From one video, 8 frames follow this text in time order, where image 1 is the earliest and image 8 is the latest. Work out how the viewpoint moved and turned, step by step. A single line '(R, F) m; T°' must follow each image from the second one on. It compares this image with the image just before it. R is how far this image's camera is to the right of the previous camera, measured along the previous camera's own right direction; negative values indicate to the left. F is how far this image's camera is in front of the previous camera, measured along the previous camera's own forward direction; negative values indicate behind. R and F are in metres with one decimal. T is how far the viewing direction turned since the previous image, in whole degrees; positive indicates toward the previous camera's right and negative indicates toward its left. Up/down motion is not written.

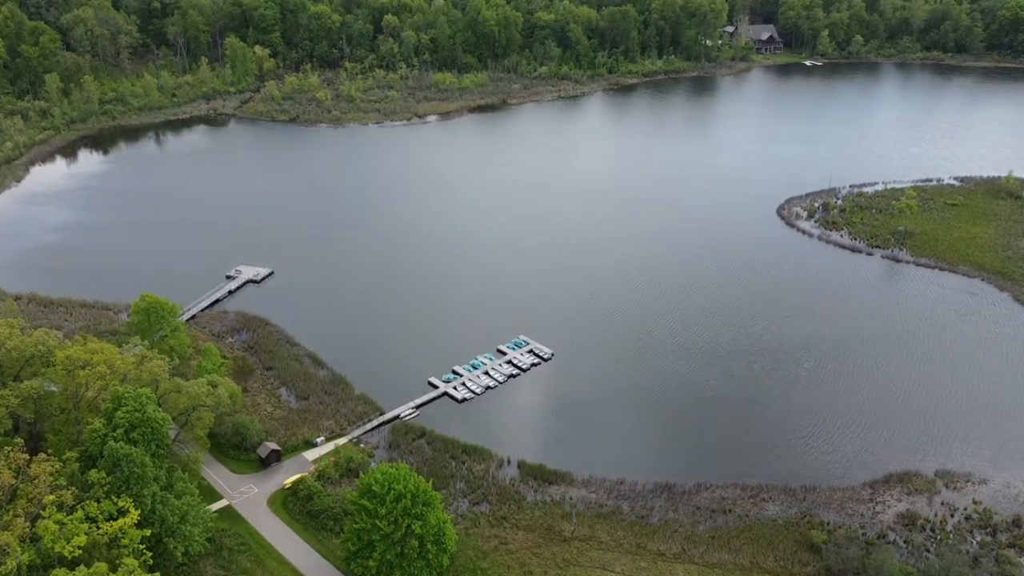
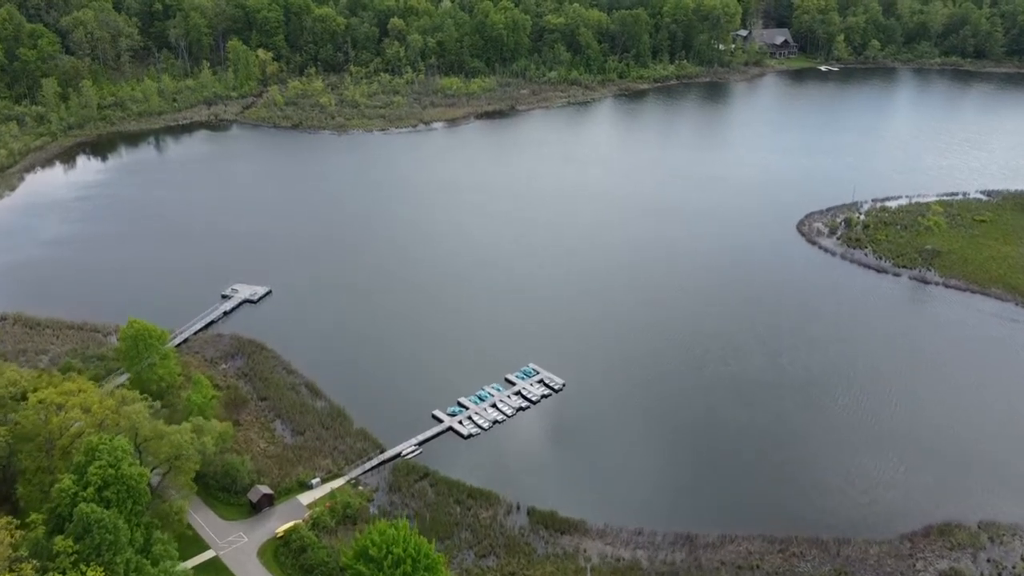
(-0.1, +1.8) m; 0°
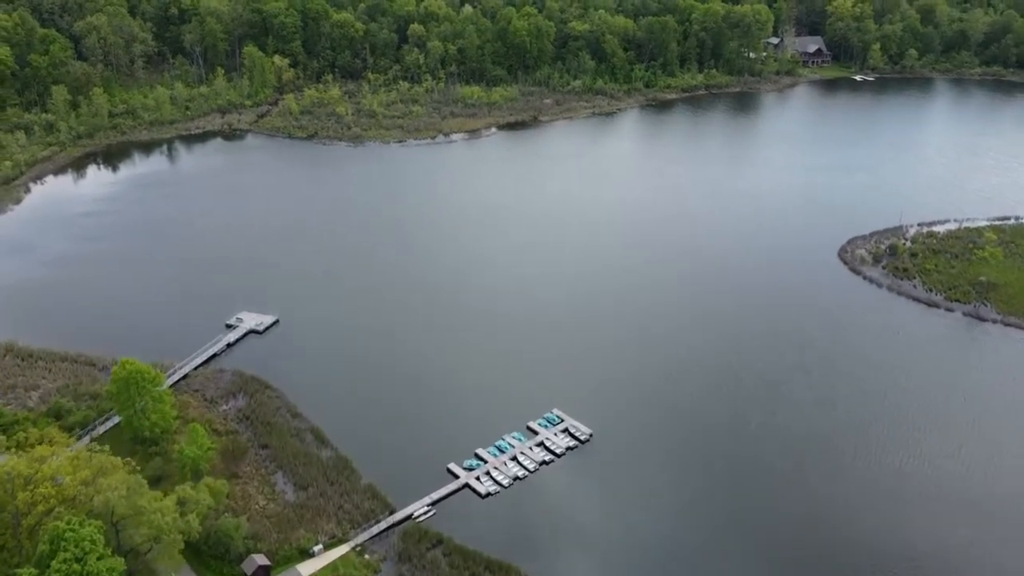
(-0.2, +2.4) m; -1°
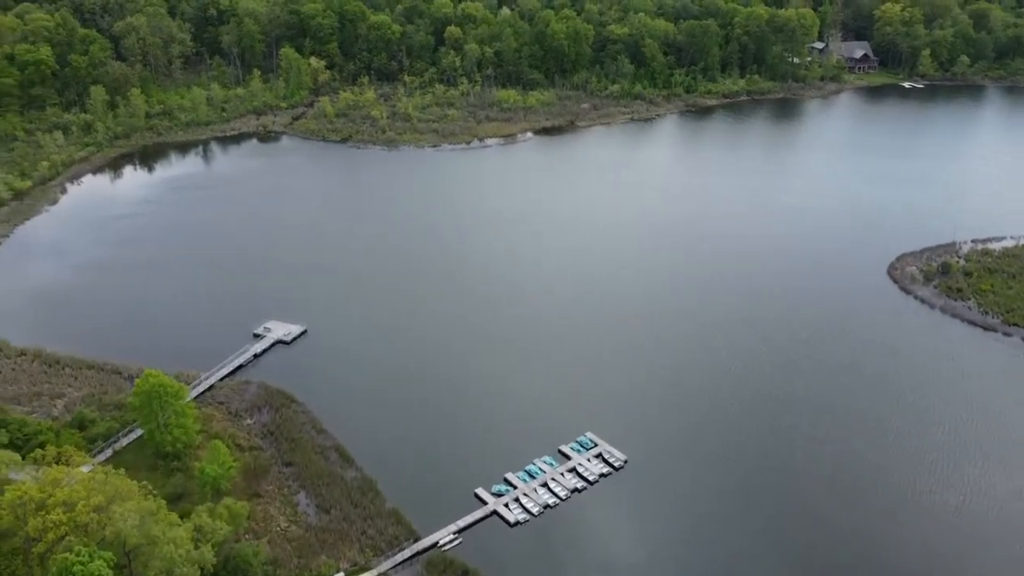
(-0.1, +1.1) m; -2°
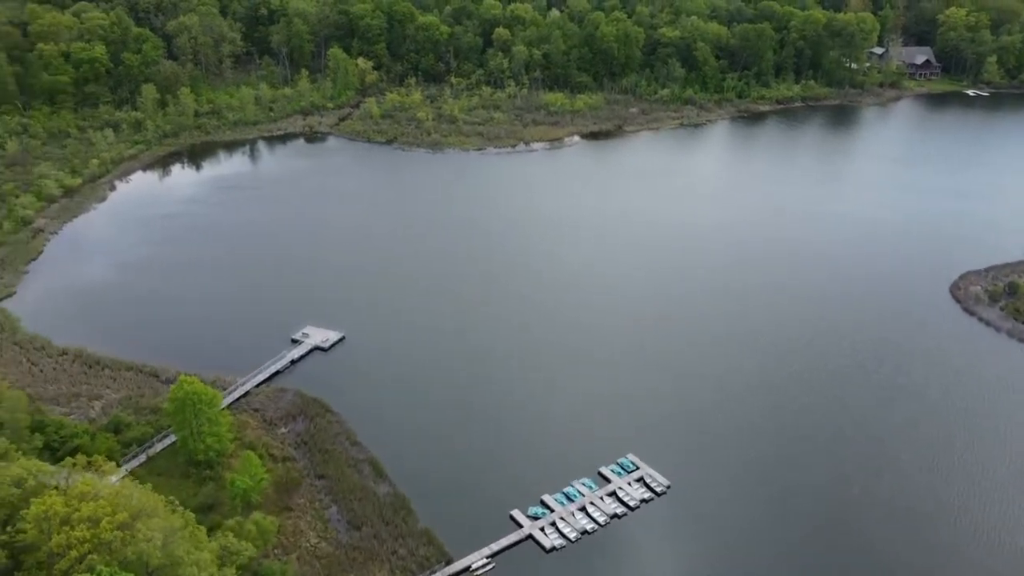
(0.0, +0.9) m; -3°
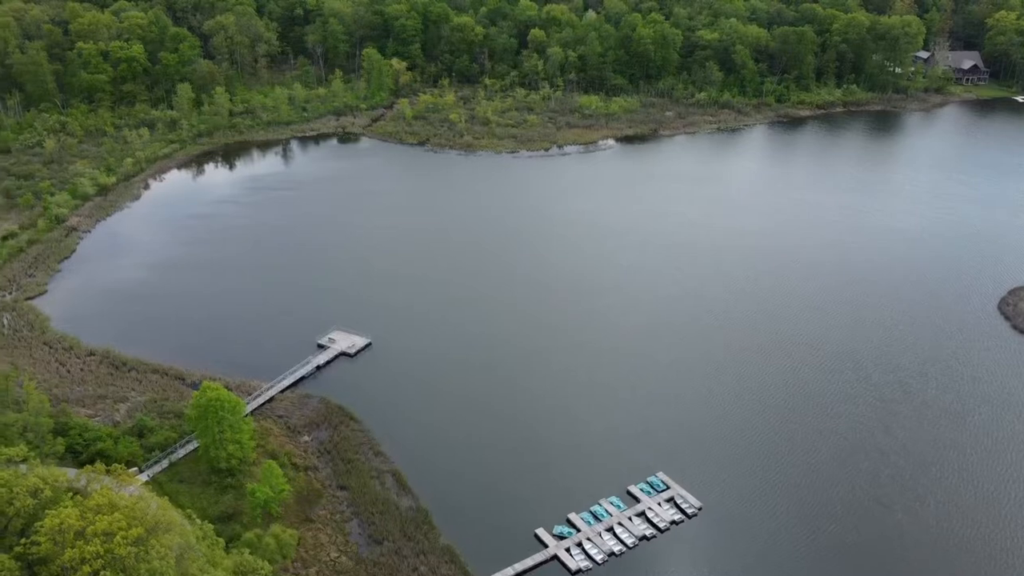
(0.0, +0.7) m; -2°
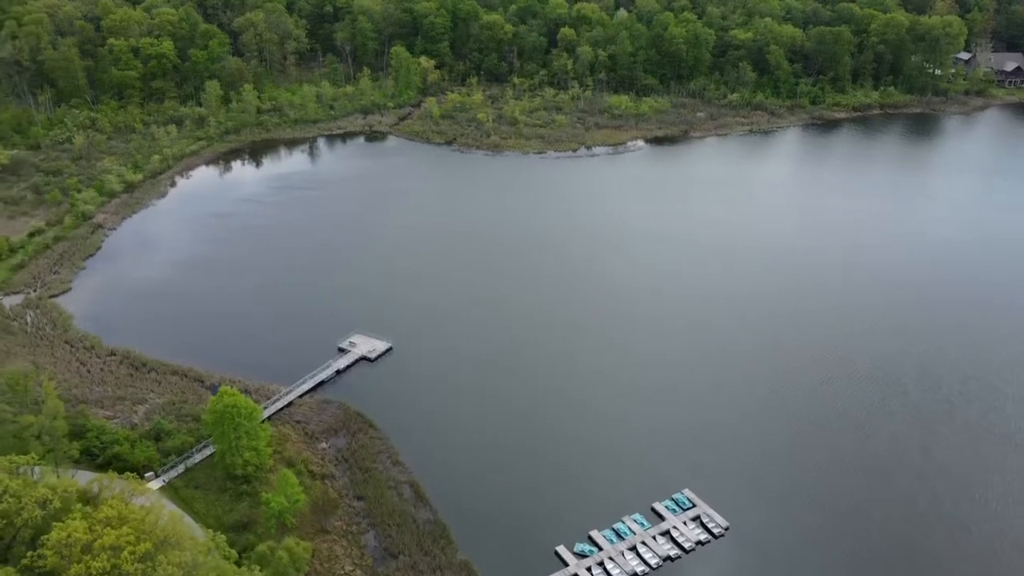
(+0.1, +0.7) m; -2°
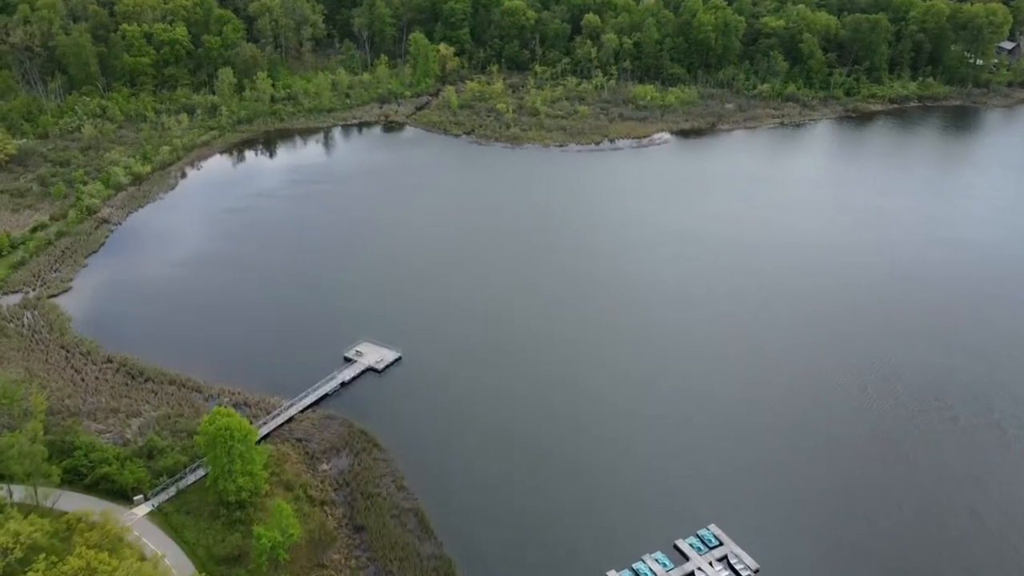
(+0.2, +1.9) m; -1°
